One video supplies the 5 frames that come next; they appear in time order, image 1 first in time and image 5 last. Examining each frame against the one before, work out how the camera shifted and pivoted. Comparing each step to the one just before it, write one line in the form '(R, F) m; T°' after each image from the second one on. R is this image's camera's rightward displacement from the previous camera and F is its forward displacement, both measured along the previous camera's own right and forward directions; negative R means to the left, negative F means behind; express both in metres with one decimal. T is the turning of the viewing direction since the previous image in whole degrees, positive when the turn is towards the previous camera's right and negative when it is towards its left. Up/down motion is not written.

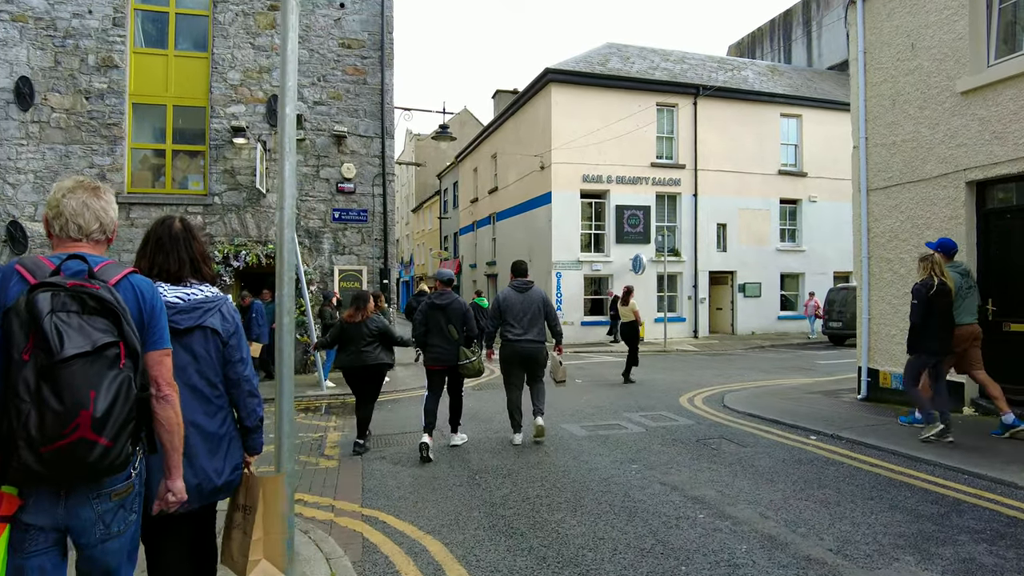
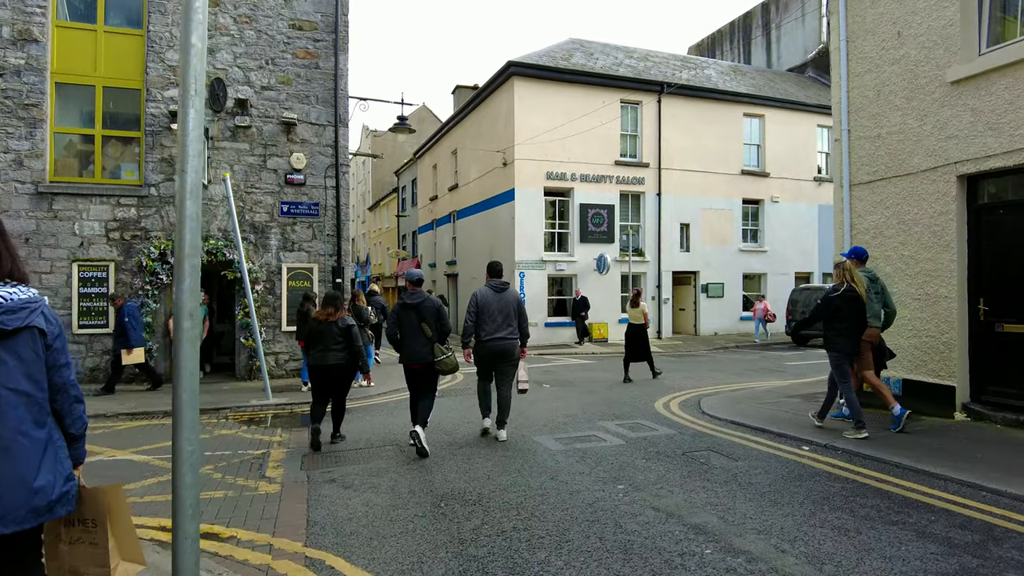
(-0.1, +0.6) m; +4°
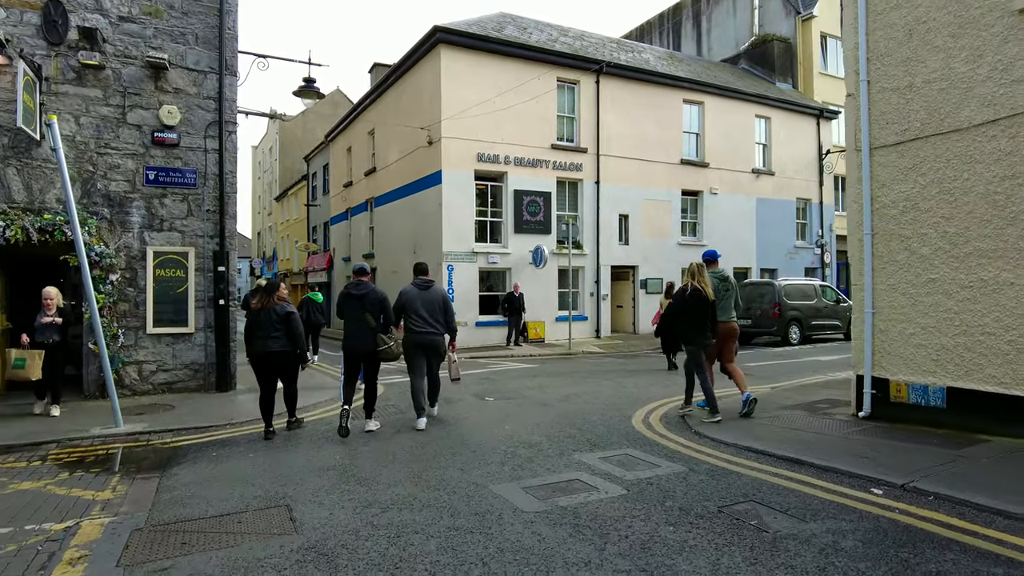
(-0.2, +2.0) m; +7°
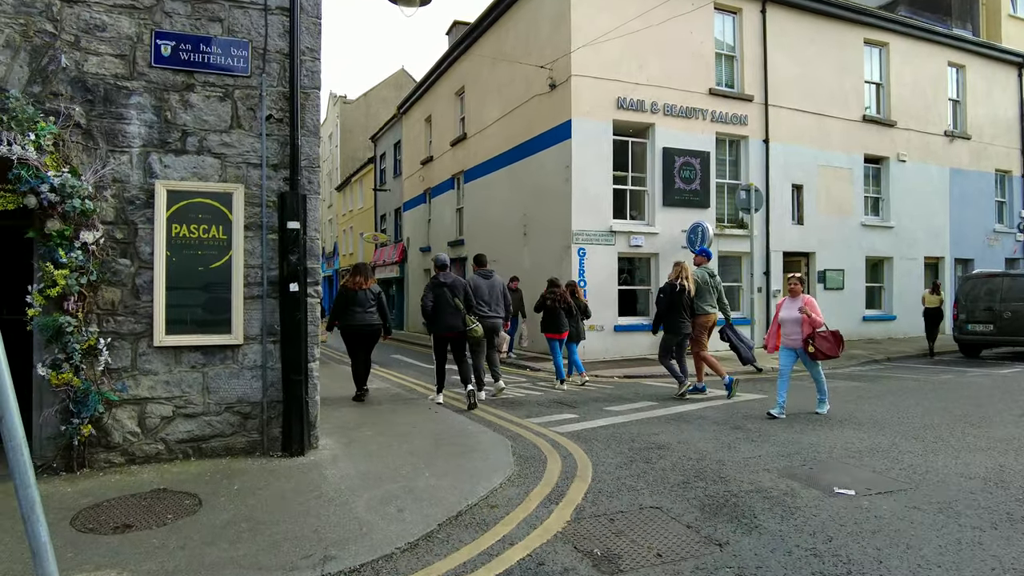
(-2.0, +4.3) m; -4°
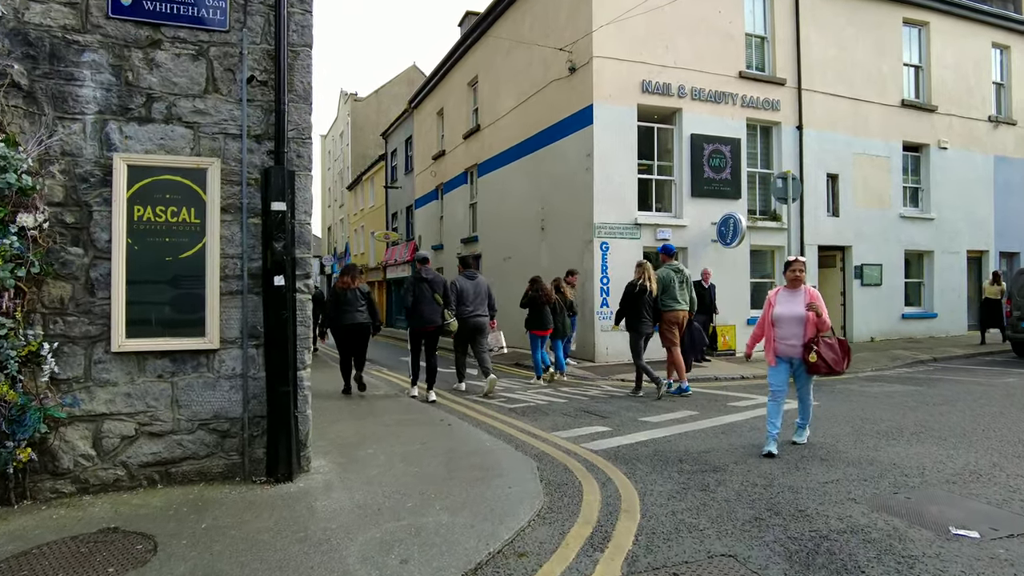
(-0.1, +0.8) m; -1°
